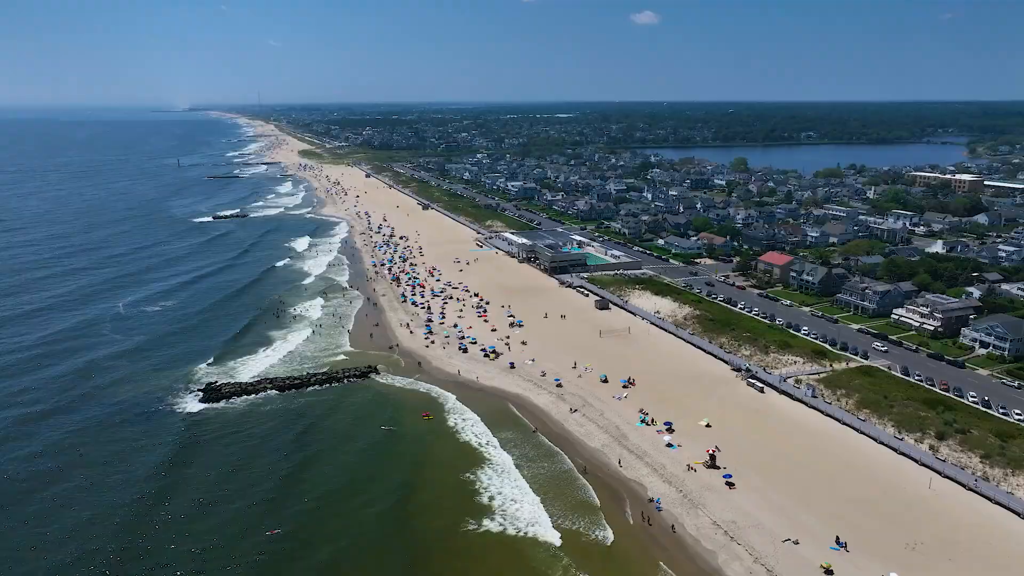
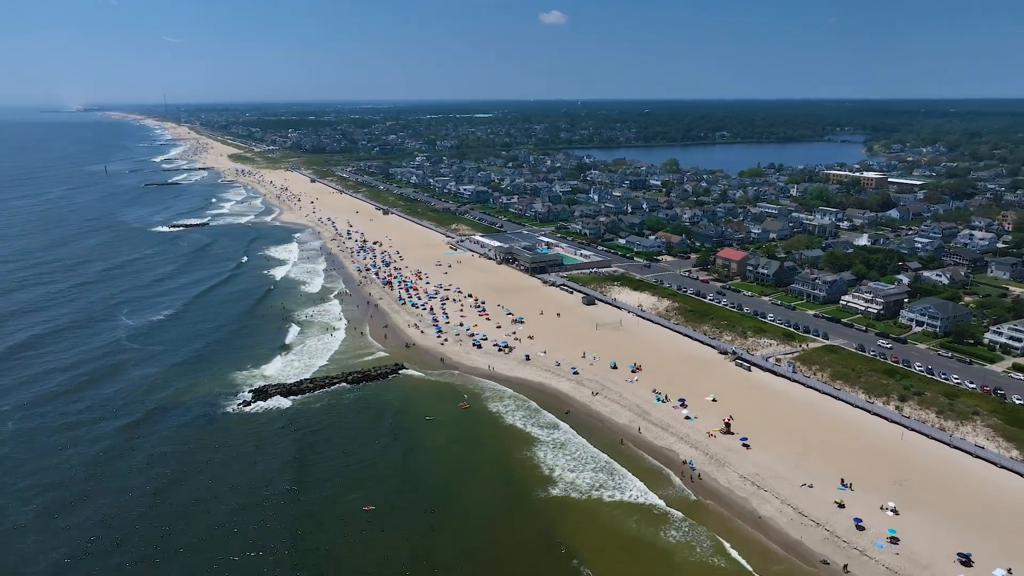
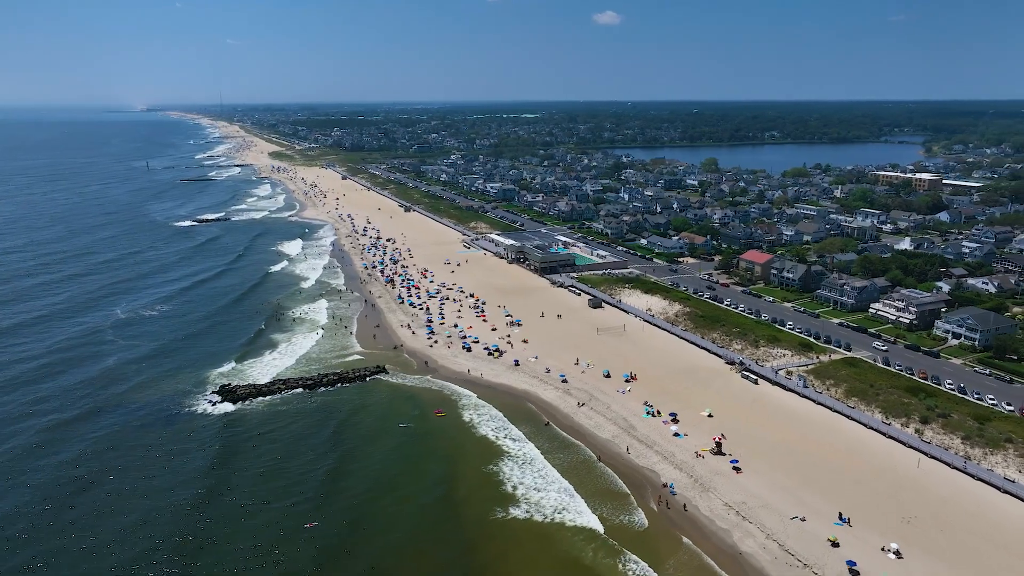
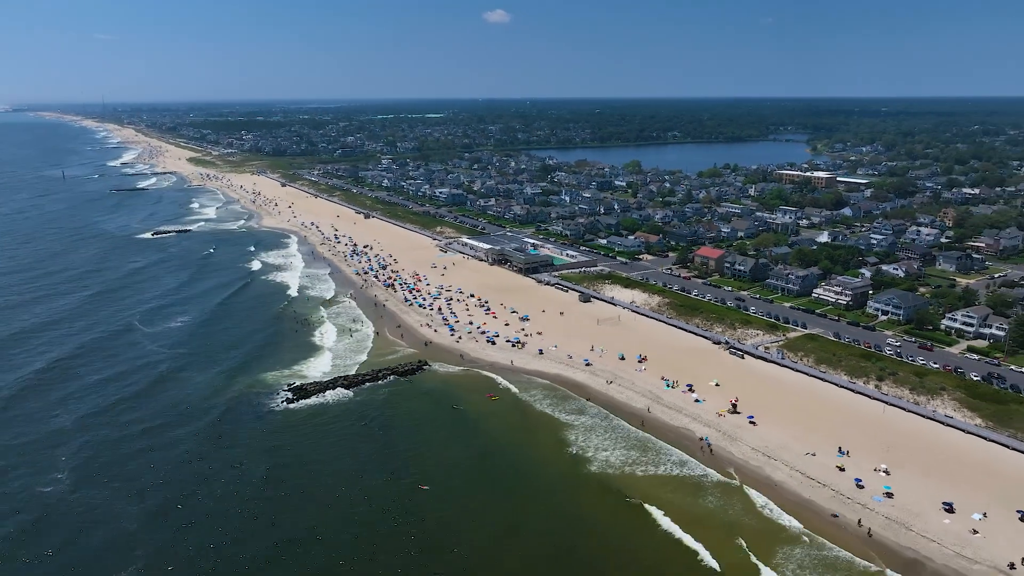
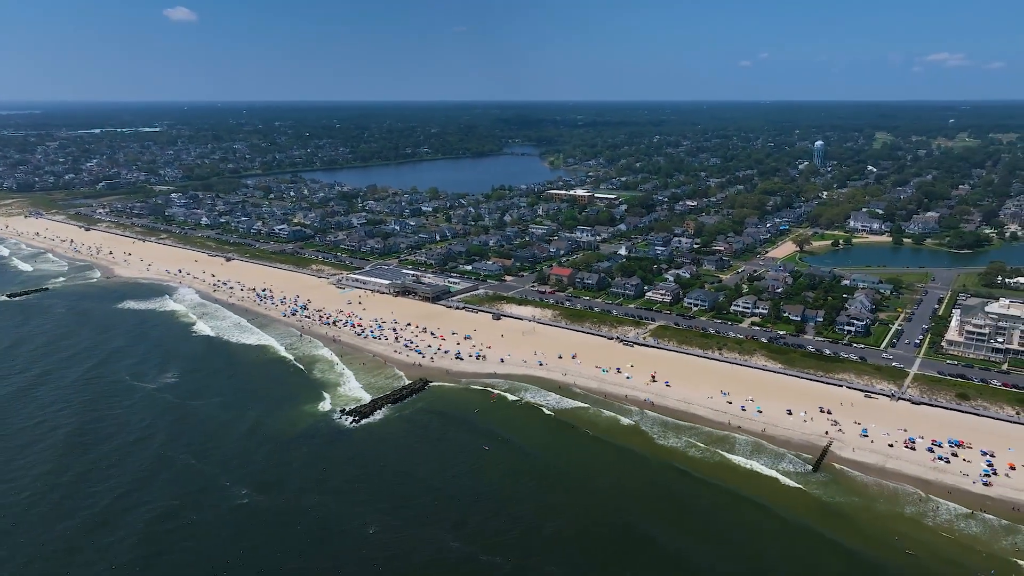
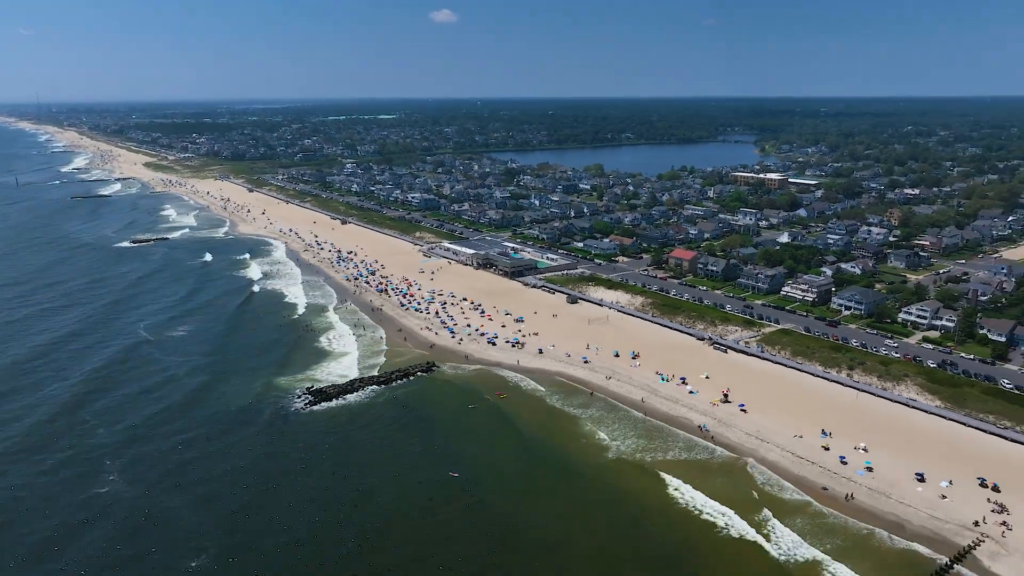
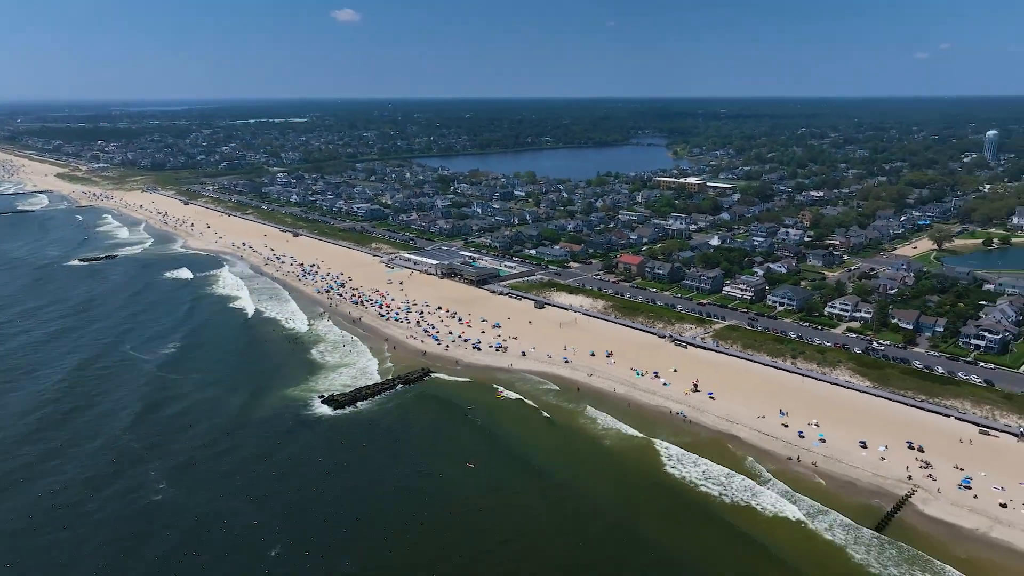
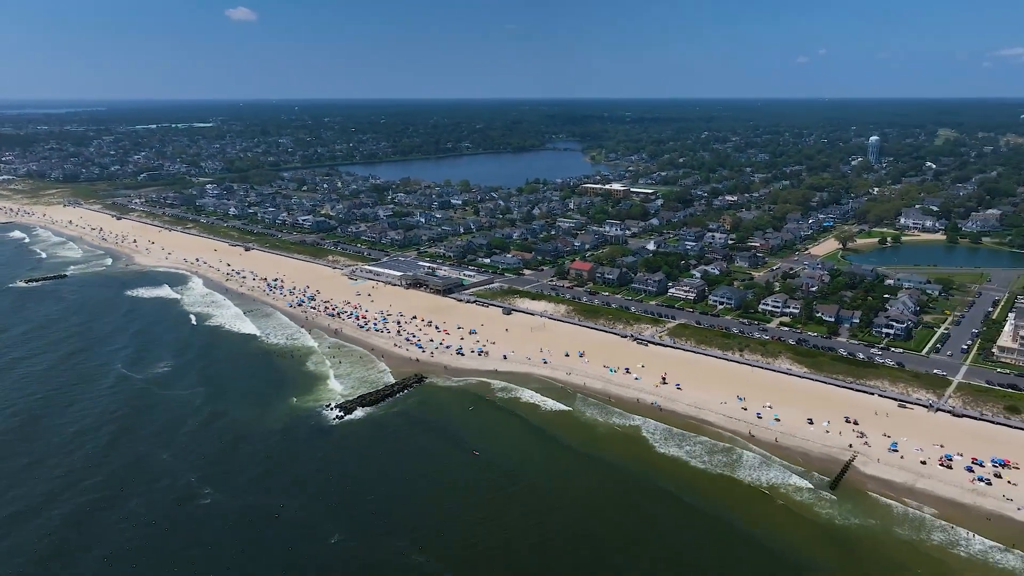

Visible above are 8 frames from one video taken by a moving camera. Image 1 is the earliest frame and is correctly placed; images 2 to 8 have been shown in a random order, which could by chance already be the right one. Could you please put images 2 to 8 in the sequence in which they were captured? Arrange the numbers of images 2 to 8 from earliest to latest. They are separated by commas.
3, 2, 4, 6, 7, 8, 5
